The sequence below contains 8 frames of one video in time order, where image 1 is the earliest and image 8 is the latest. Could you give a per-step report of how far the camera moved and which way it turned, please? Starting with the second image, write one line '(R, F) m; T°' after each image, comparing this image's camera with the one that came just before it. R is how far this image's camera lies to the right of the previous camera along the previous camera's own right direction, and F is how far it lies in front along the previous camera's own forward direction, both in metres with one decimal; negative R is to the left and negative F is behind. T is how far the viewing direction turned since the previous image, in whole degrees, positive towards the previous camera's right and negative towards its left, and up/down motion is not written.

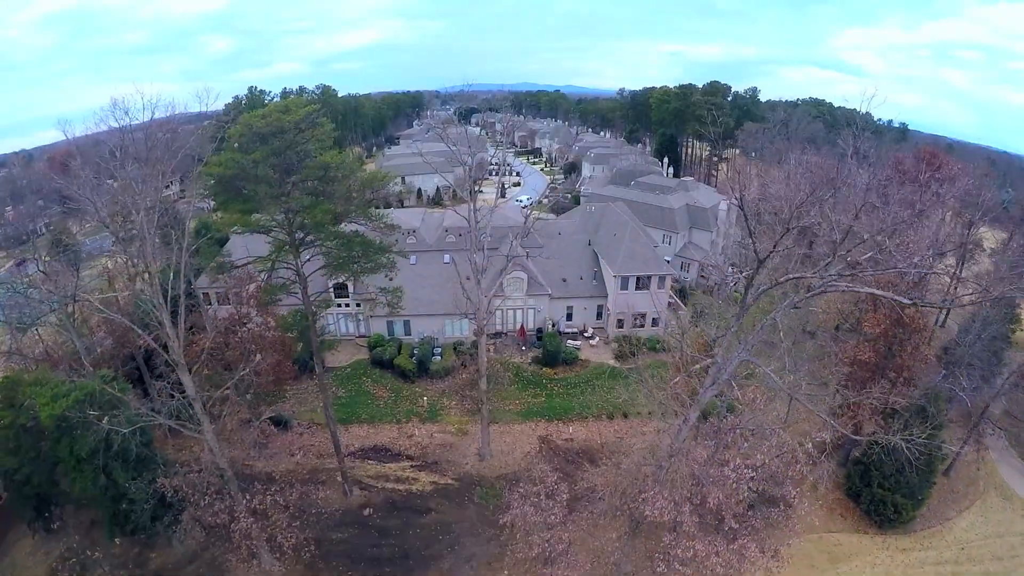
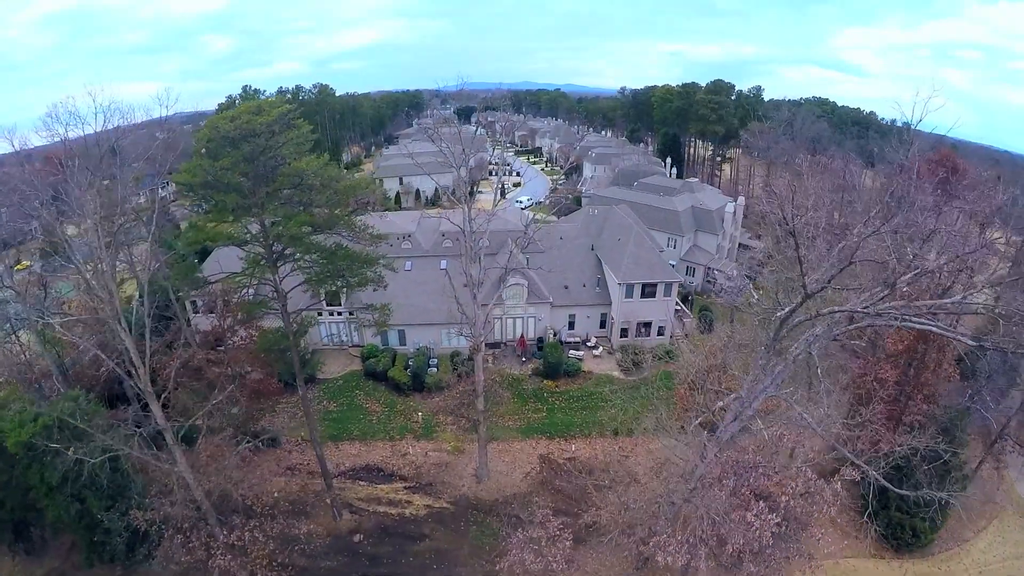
(+0.1, +1.3) m; 0°
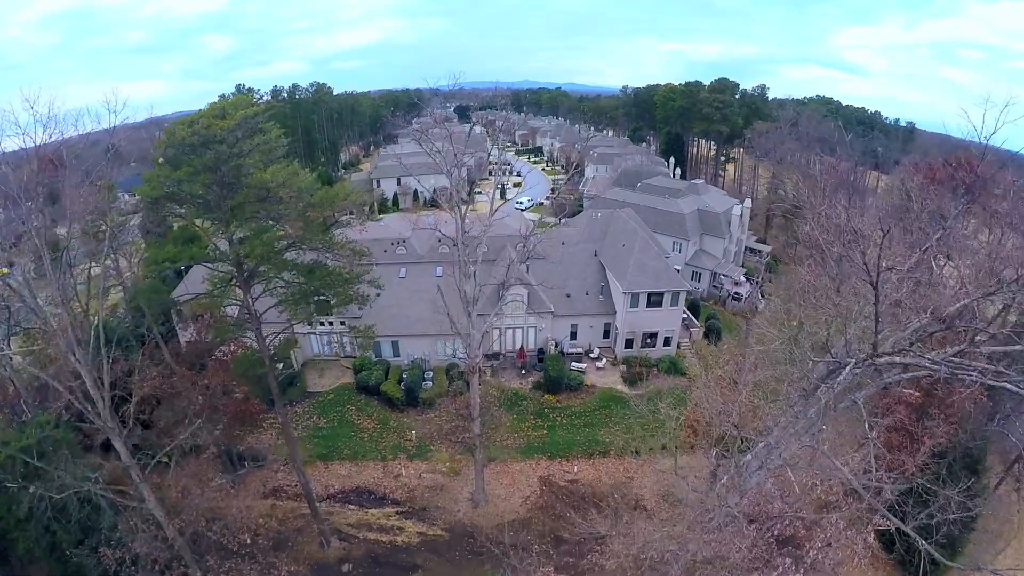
(+0.1, +1.4) m; 0°
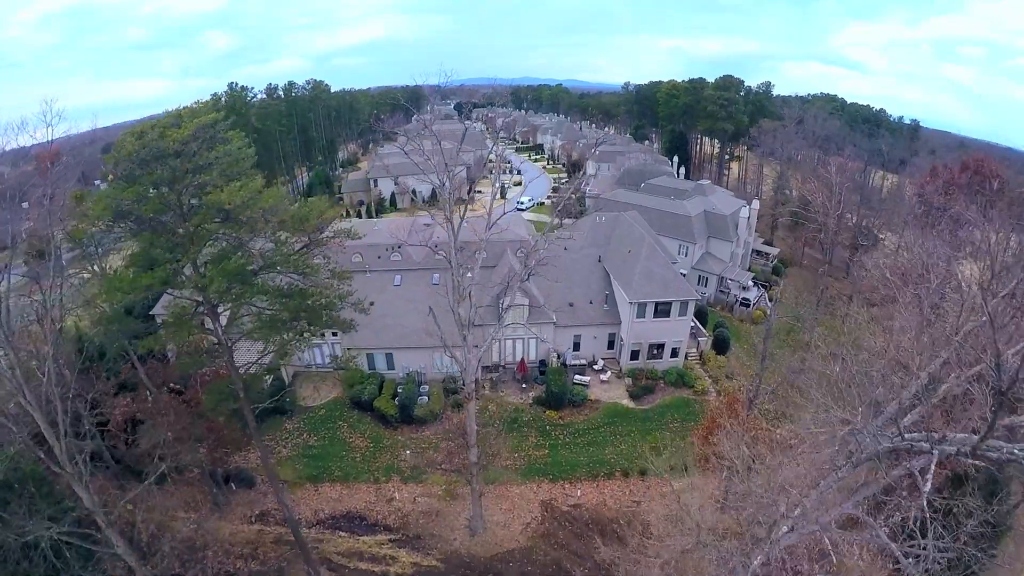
(0.0, +1.3) m; 0°
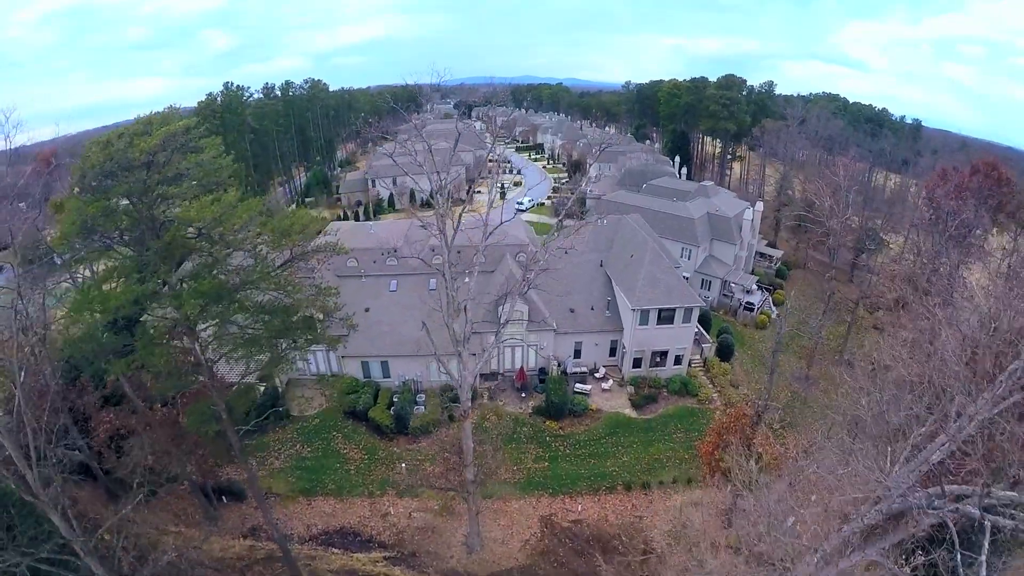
(+0.1, +0.7) m; 0°
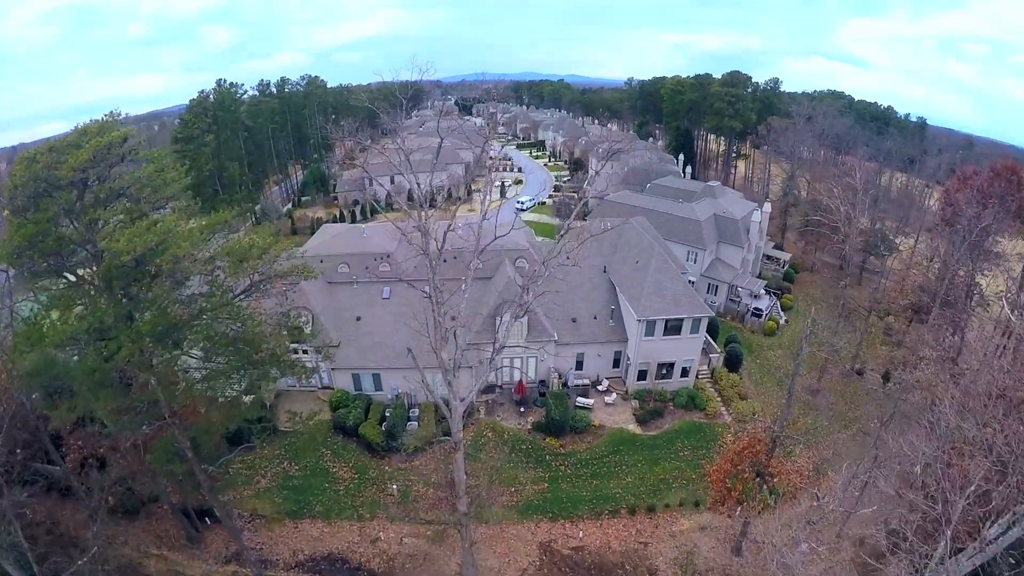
(+0.1, +1.3) m; 0°
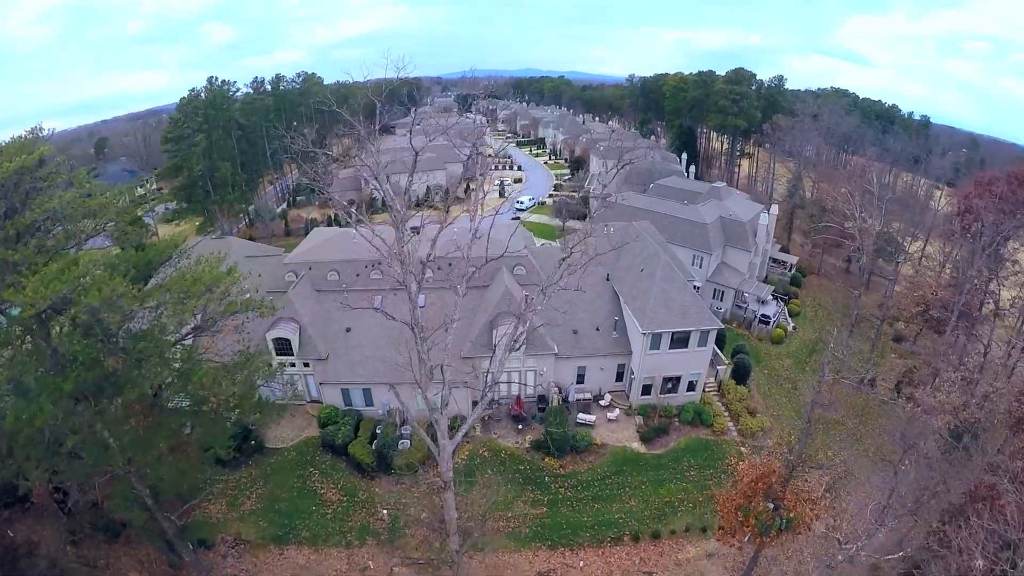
(+0.1, +1.2) m; 0°
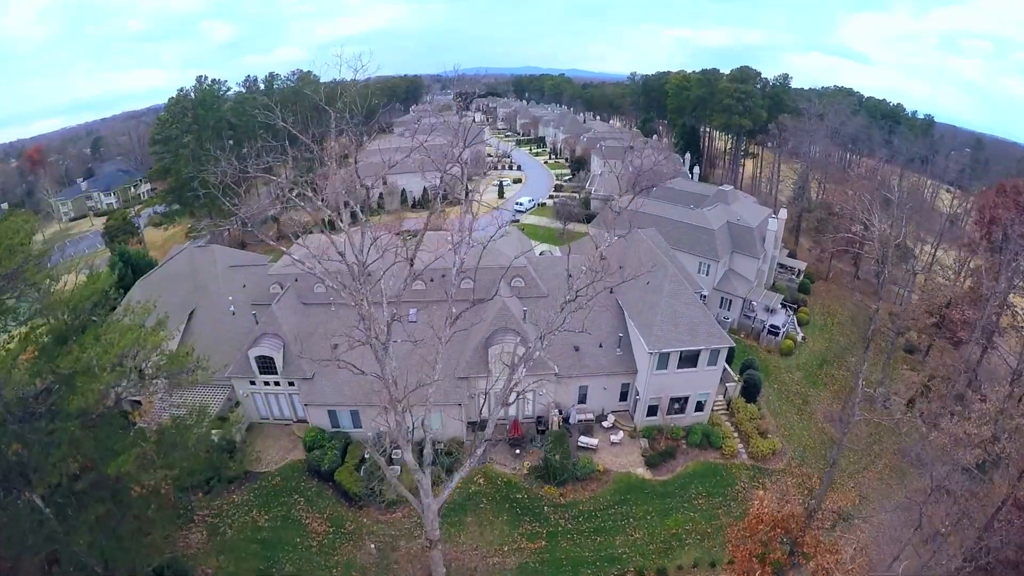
(+0.1, +1.4) m; 0°
